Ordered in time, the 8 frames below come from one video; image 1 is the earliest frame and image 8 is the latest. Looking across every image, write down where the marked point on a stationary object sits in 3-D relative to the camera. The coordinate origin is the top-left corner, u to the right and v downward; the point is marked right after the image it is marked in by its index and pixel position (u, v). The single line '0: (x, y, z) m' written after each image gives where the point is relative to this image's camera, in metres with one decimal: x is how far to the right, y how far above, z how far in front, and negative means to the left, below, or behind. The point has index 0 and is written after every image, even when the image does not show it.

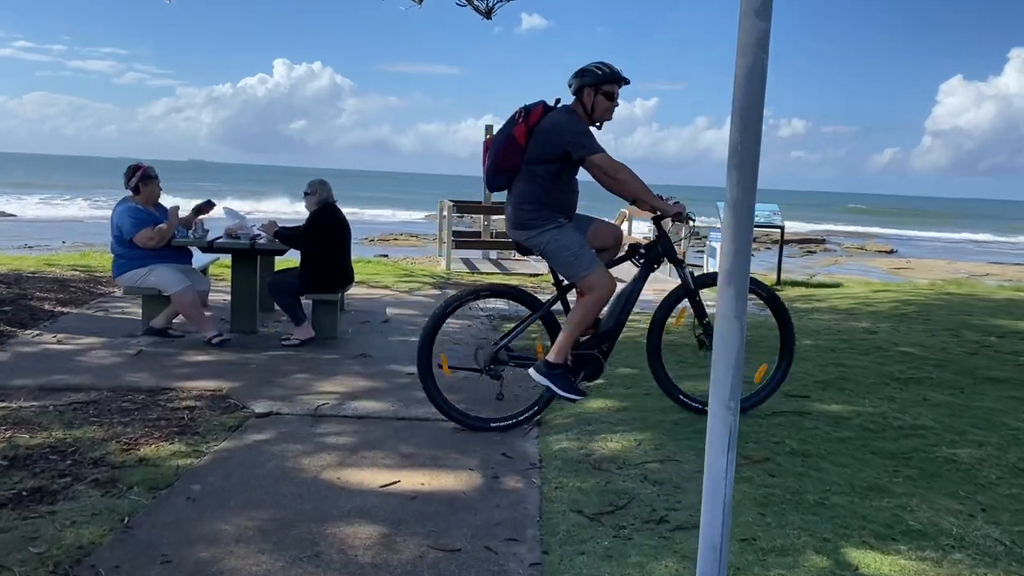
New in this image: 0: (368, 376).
0: (-0.9, -0.5, +5.2) m
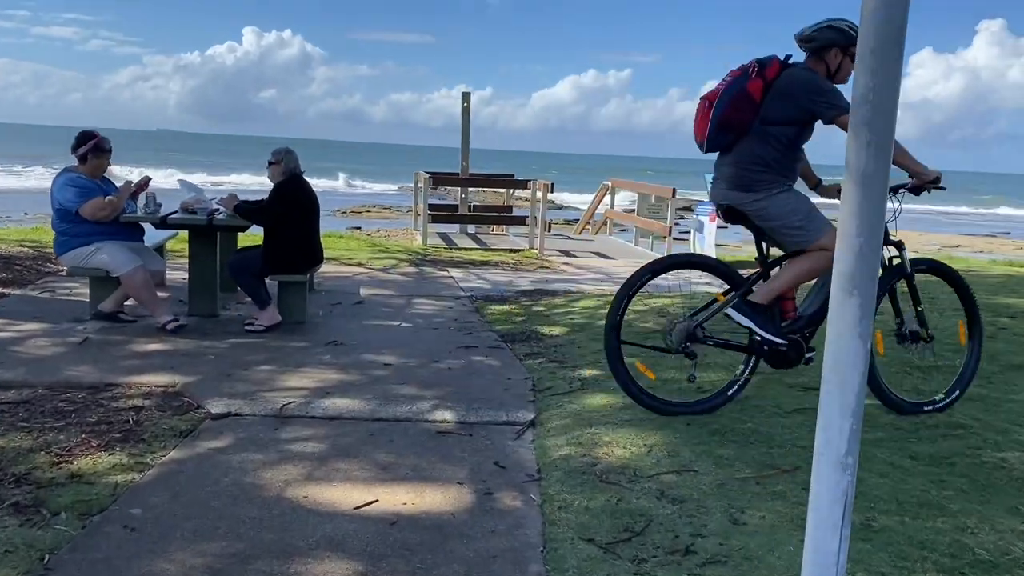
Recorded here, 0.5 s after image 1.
0: (-0.9, -0.4, +4.7) m
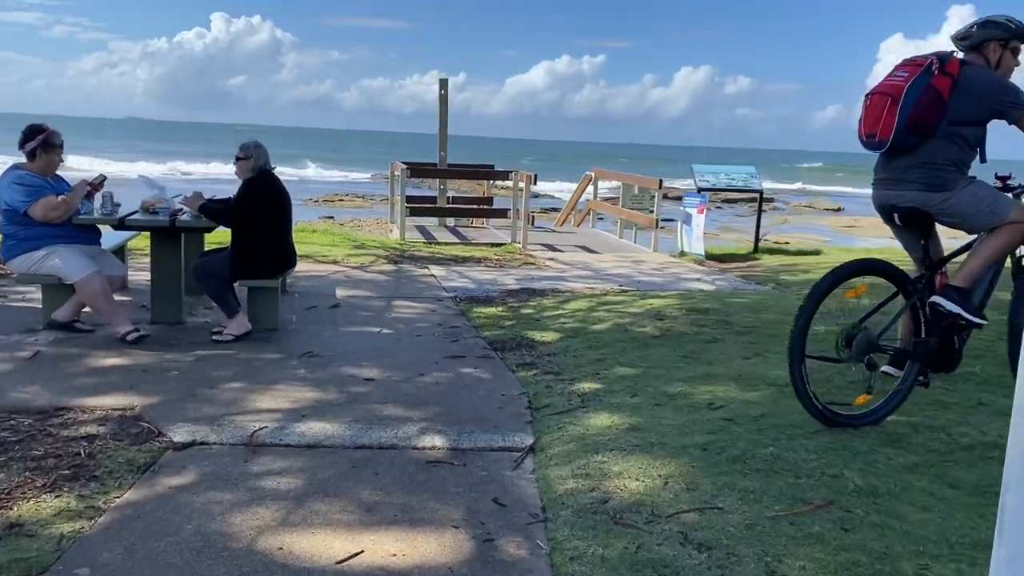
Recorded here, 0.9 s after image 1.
0: (-1.0, -0.5, +4.3) m
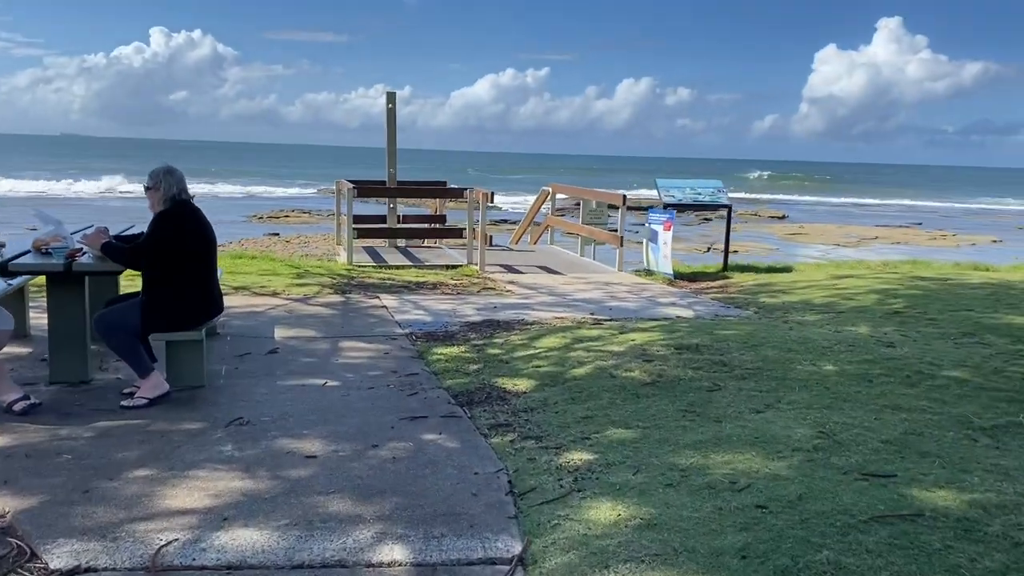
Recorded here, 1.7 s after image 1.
0: (-1.1, -0.7, +3.5) m
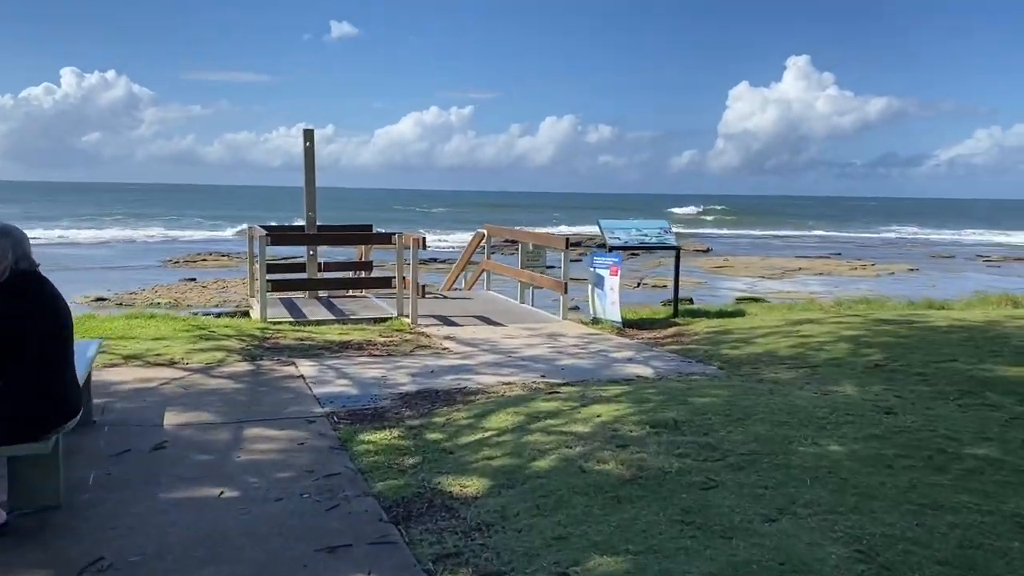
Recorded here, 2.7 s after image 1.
0: (-1.2, -1.0, +2.5) m
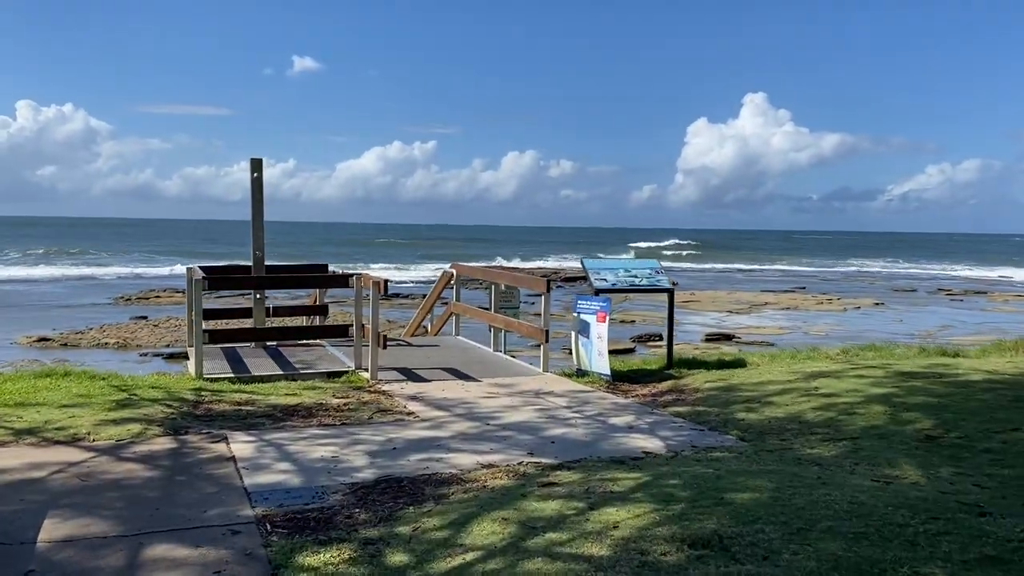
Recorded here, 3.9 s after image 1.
0: (-1.1, -1.2, +1.2) m
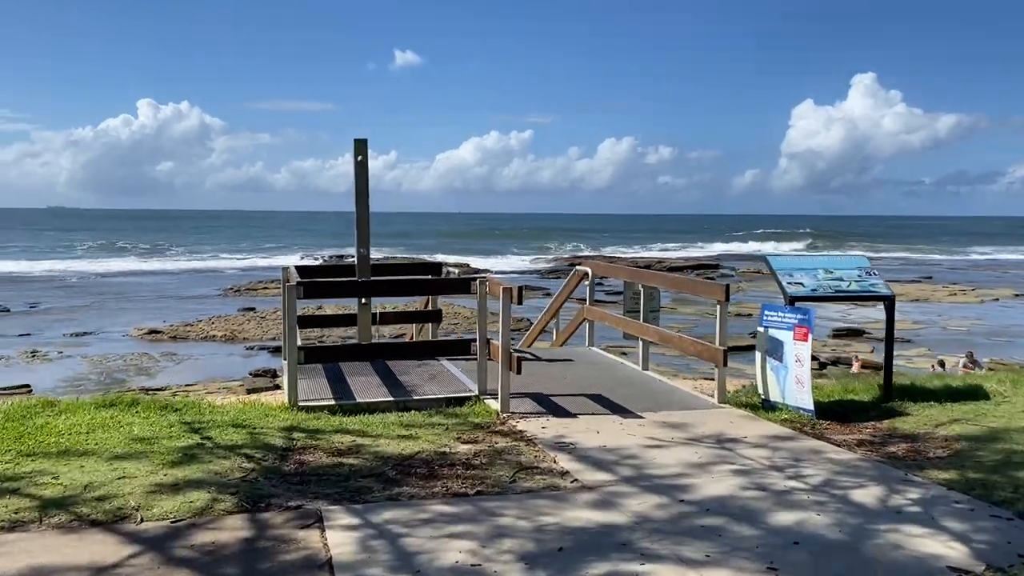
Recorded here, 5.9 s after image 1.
0: (-0.7, -1.4, -0.5) m
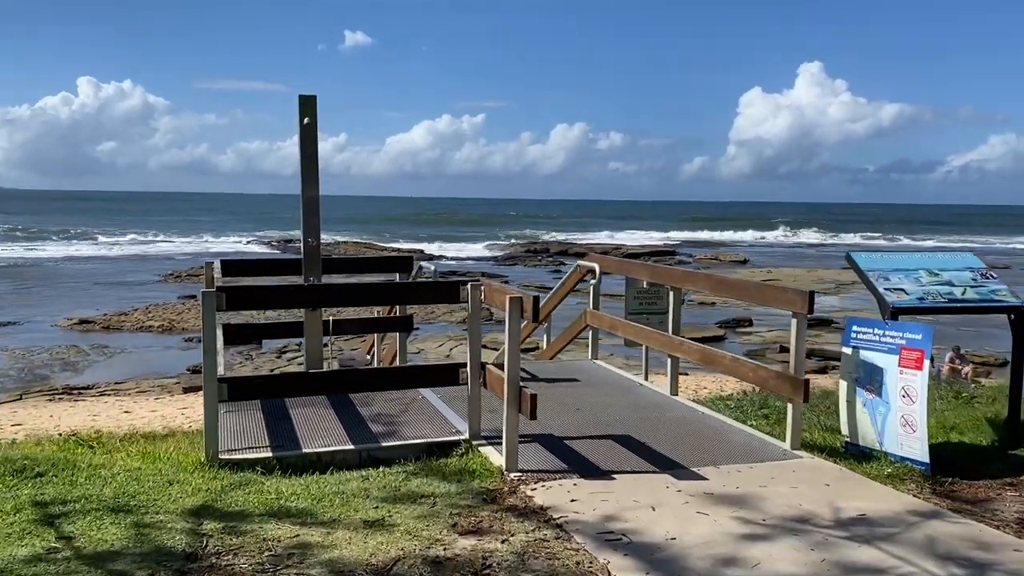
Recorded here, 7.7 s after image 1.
0: (-0.2, -1.6, -2.3) m
